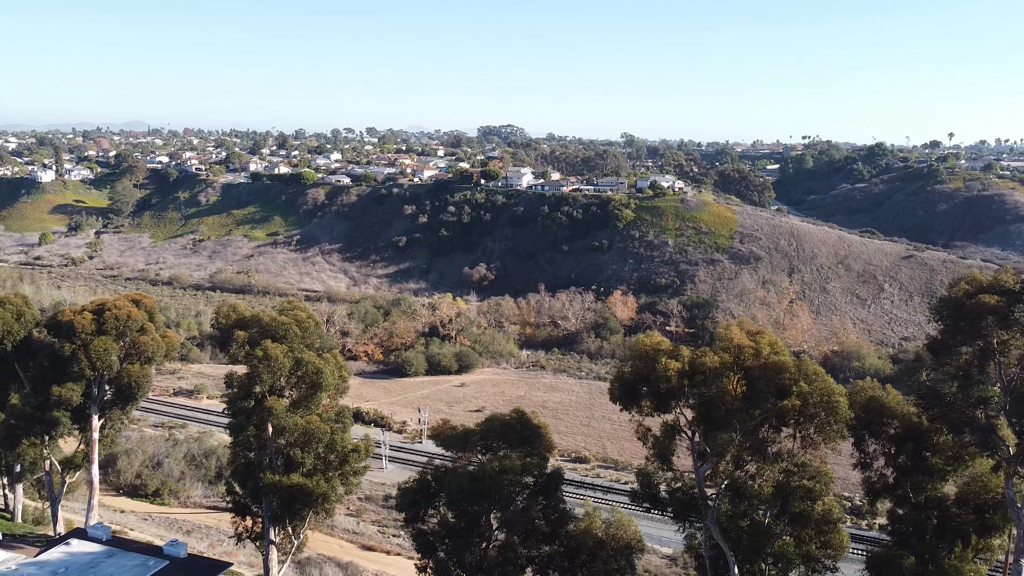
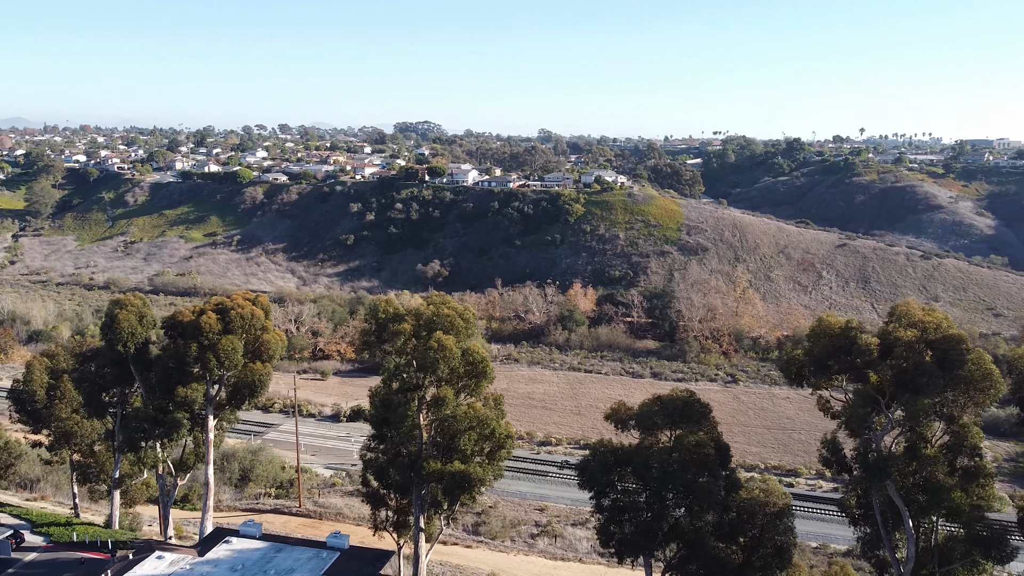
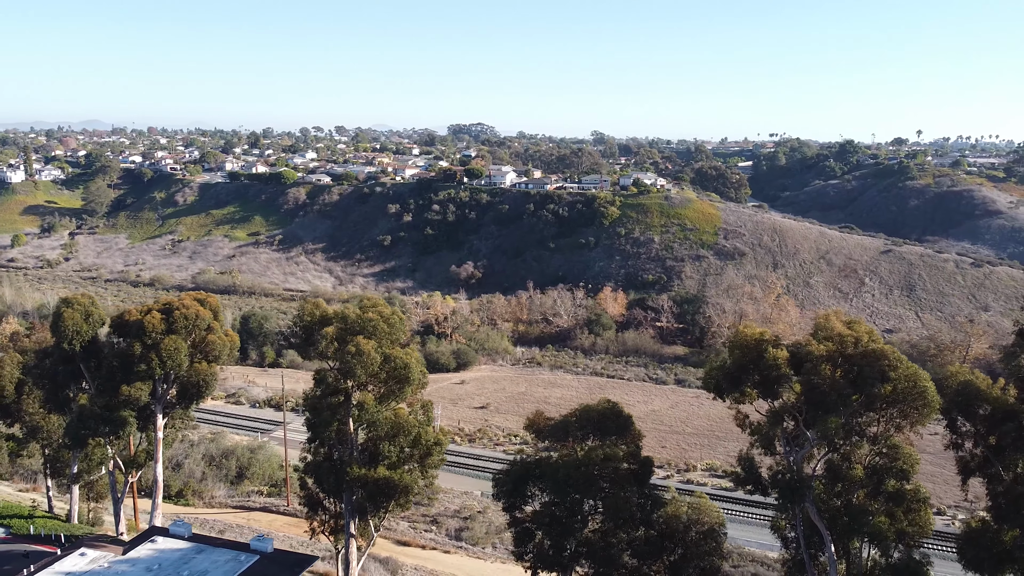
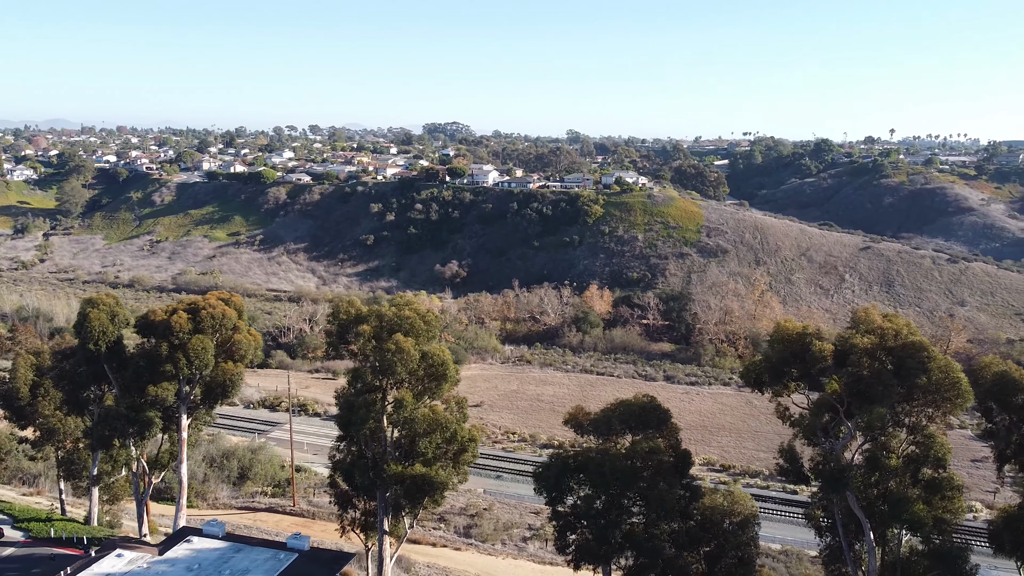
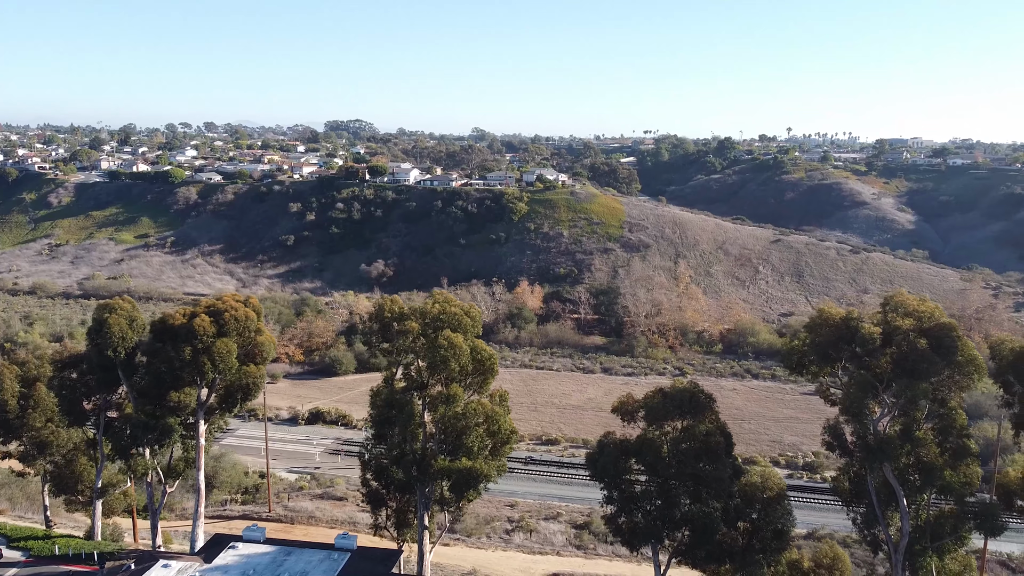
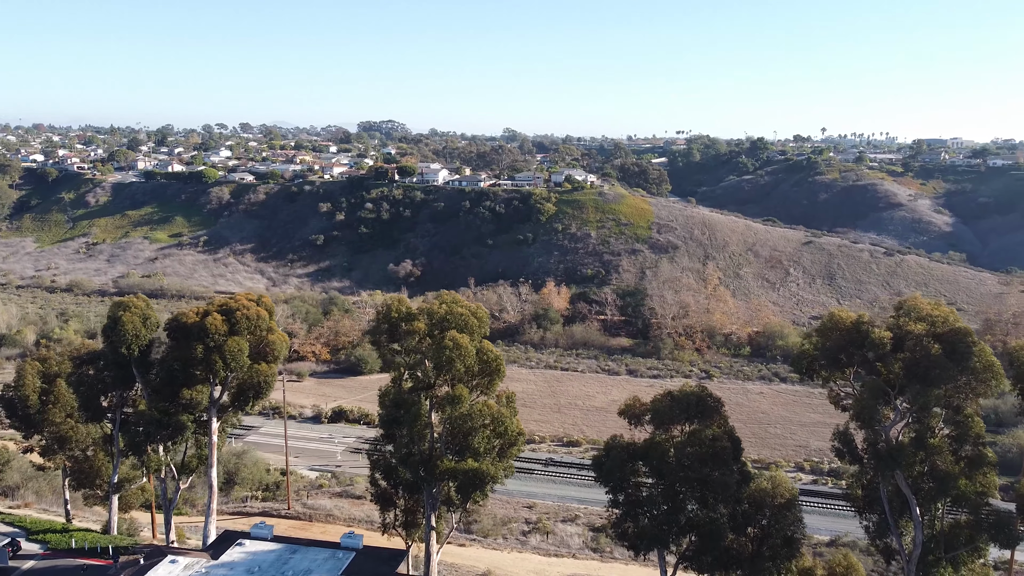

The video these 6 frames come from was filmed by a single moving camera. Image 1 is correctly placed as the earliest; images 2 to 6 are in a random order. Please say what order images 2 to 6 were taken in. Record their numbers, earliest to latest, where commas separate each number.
3, 4, 2, 6, 5
